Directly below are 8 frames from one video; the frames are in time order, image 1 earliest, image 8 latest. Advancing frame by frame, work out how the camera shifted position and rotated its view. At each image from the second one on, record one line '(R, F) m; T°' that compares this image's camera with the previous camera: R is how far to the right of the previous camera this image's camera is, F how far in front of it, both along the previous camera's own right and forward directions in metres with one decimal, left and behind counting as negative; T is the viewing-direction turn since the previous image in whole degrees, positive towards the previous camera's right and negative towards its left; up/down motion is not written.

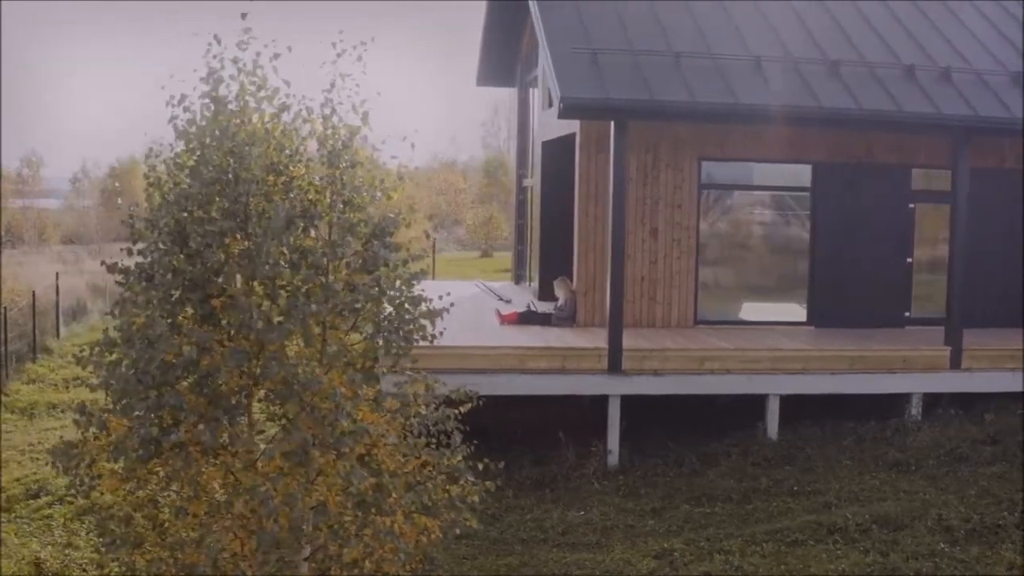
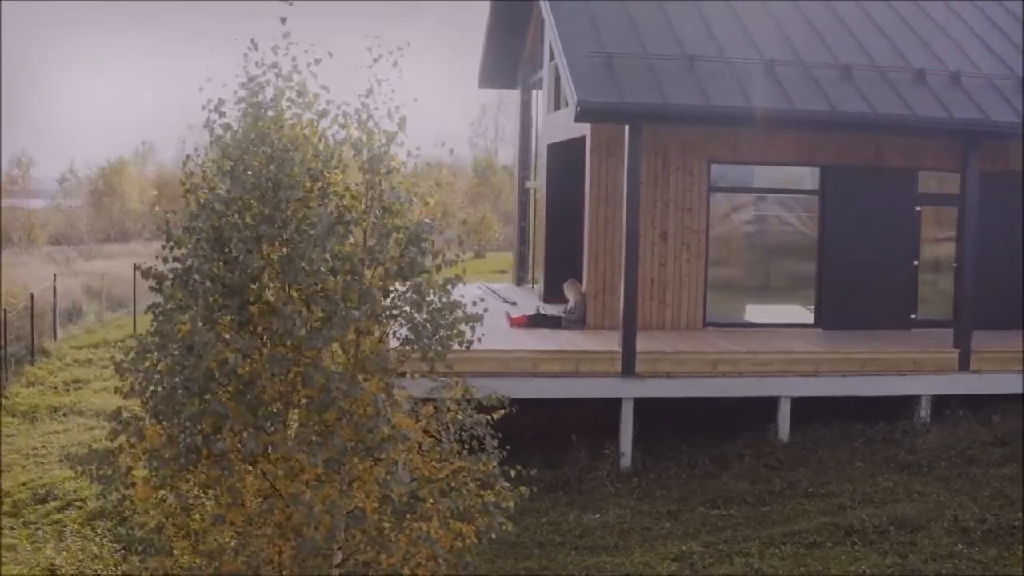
(-0.2, 0.0) m; 0°
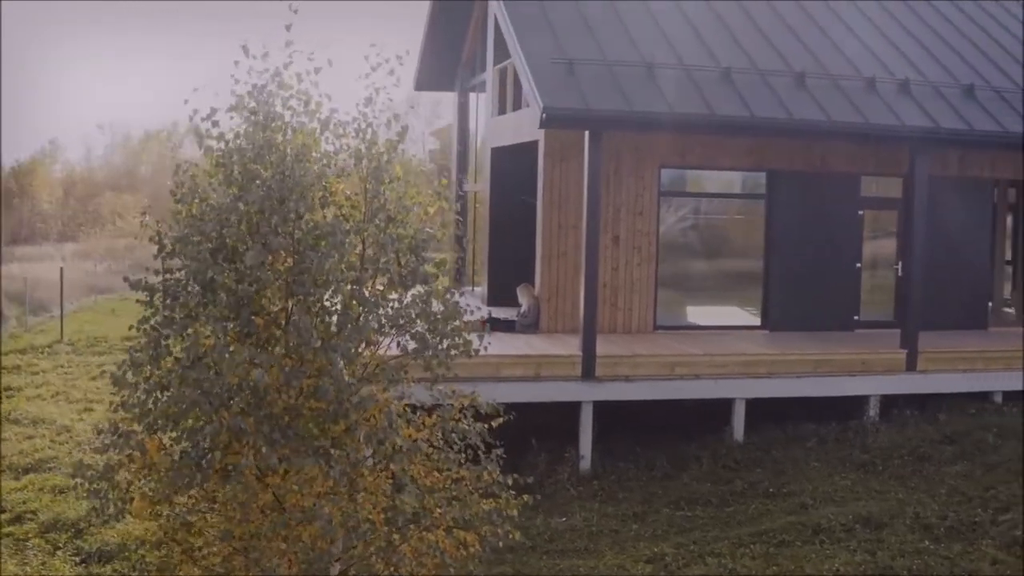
(-0.4, +0.1) m; +5°
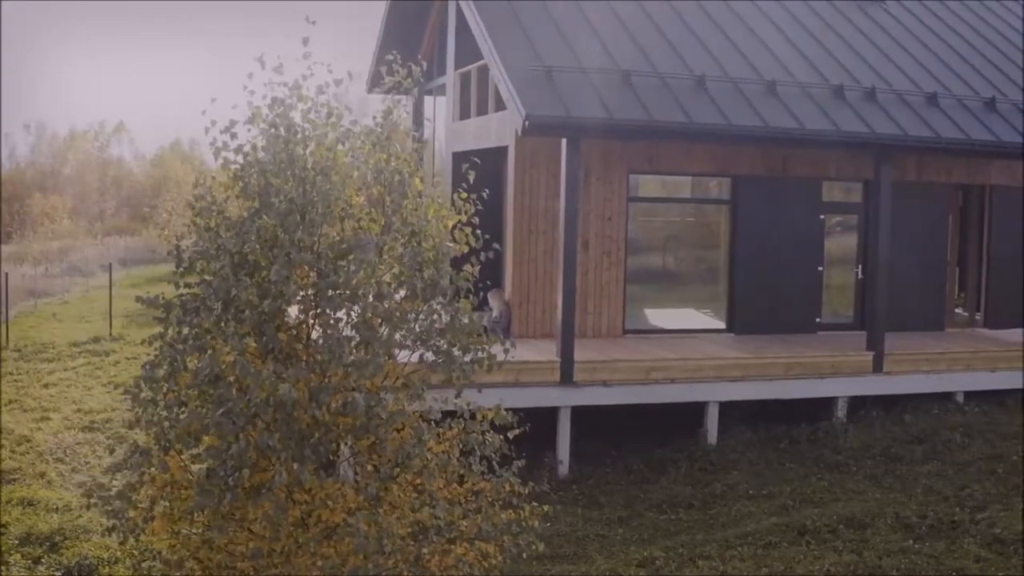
(-0.4, 0.0) m; +4°
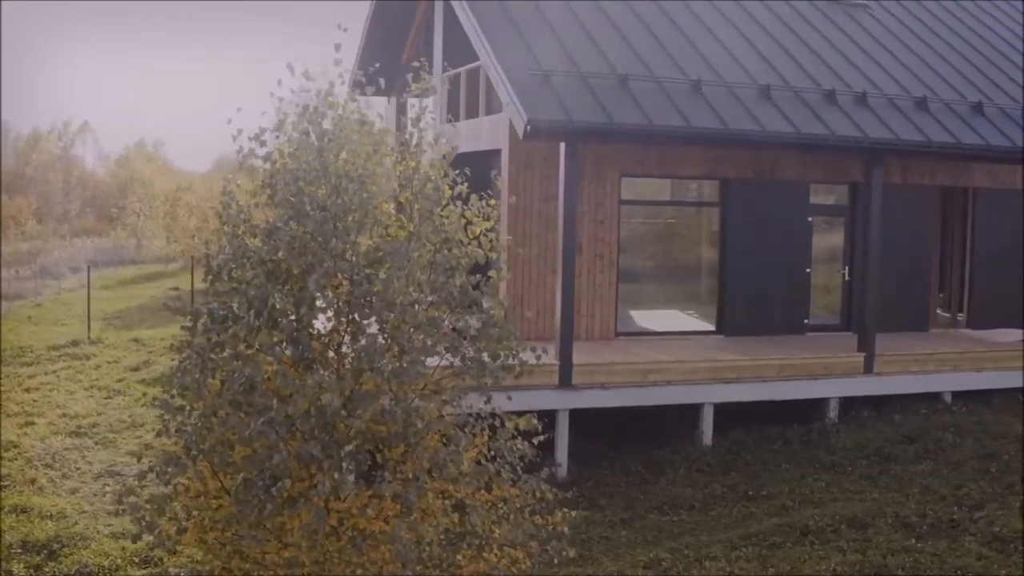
(-0.3, 0.0) m; +2°
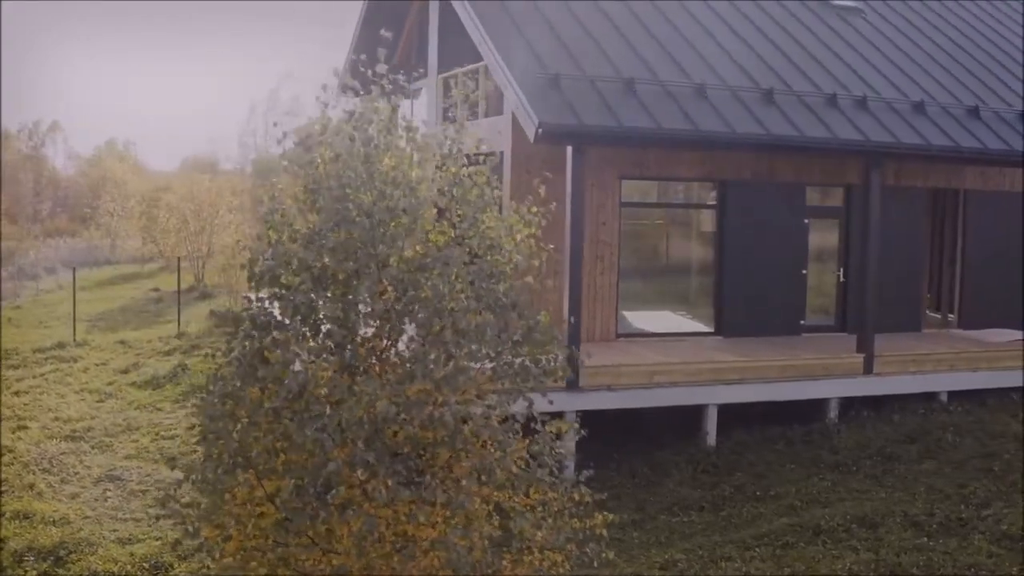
(-0.3, 0.0) m; +2°
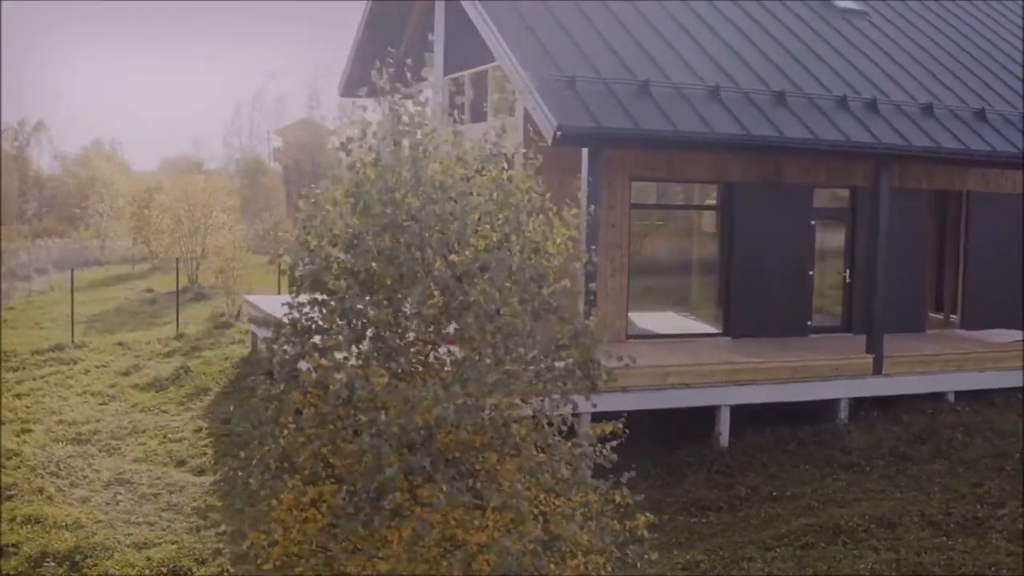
(-0.3, 0.0) m; +1°
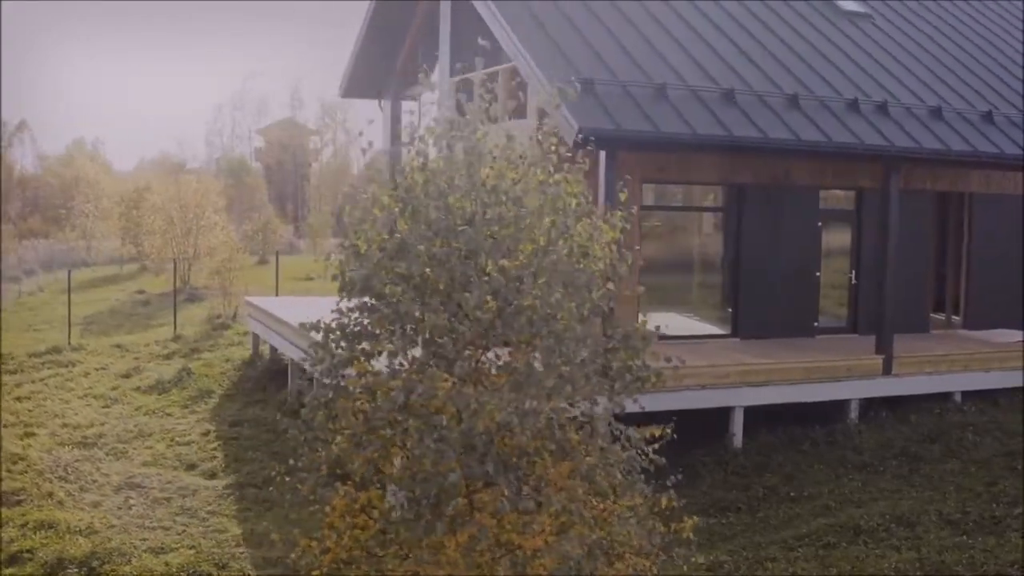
(-0.3, 0.0) m; +1°
